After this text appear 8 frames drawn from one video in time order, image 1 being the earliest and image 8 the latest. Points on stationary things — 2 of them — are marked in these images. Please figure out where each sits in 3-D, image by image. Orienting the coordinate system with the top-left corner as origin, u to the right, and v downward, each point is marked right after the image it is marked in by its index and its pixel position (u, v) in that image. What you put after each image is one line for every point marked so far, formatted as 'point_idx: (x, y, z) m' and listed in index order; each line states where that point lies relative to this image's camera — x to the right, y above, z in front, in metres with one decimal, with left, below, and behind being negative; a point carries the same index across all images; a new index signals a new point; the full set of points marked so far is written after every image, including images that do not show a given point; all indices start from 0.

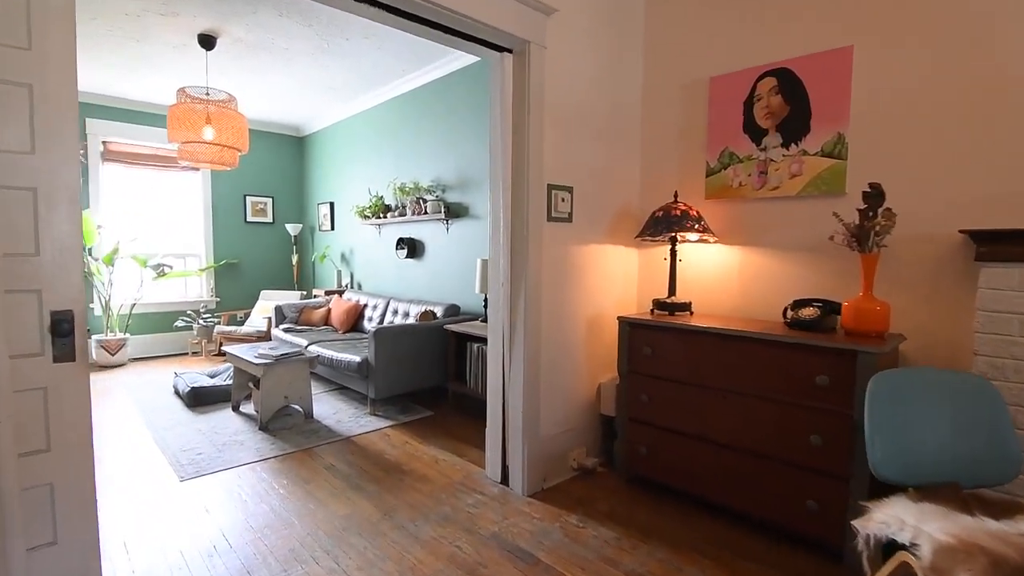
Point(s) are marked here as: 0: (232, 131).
0: (-2.2, +1.2, +3.9) m
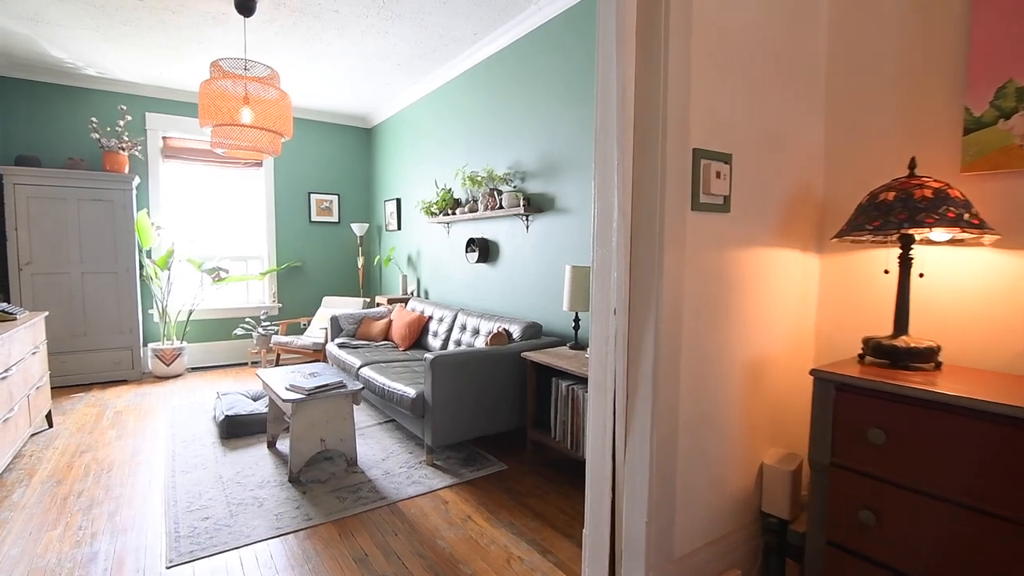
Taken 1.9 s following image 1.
0: (-1.5, +1.1, +3.3) m
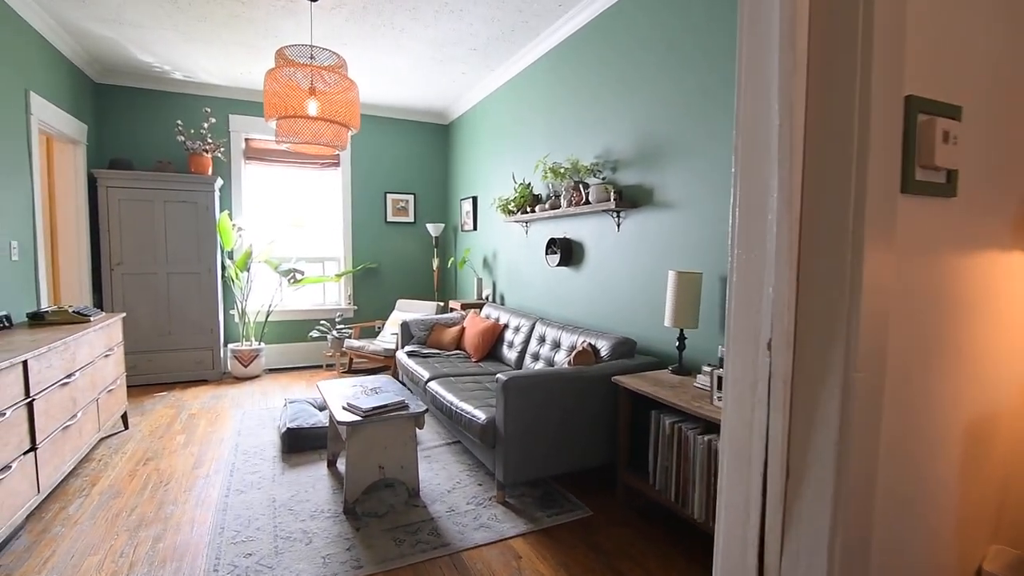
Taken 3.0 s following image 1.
0: (-1.0, +1.1, +3.0) m
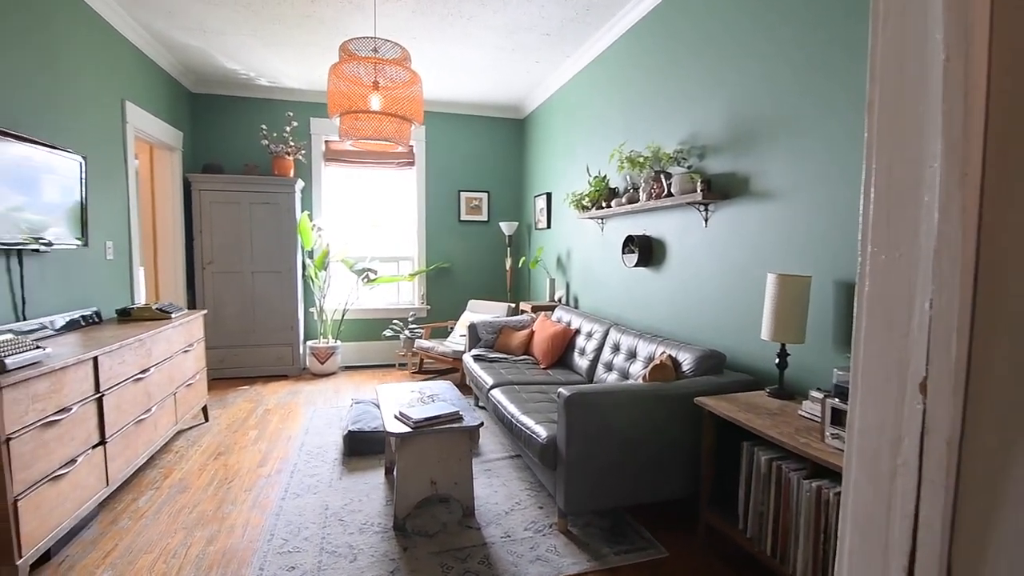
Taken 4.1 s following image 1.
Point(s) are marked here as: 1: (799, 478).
0: (-0.6, +1.1, +2.9) m
1: (+0.9, -0.6, +1.6) m
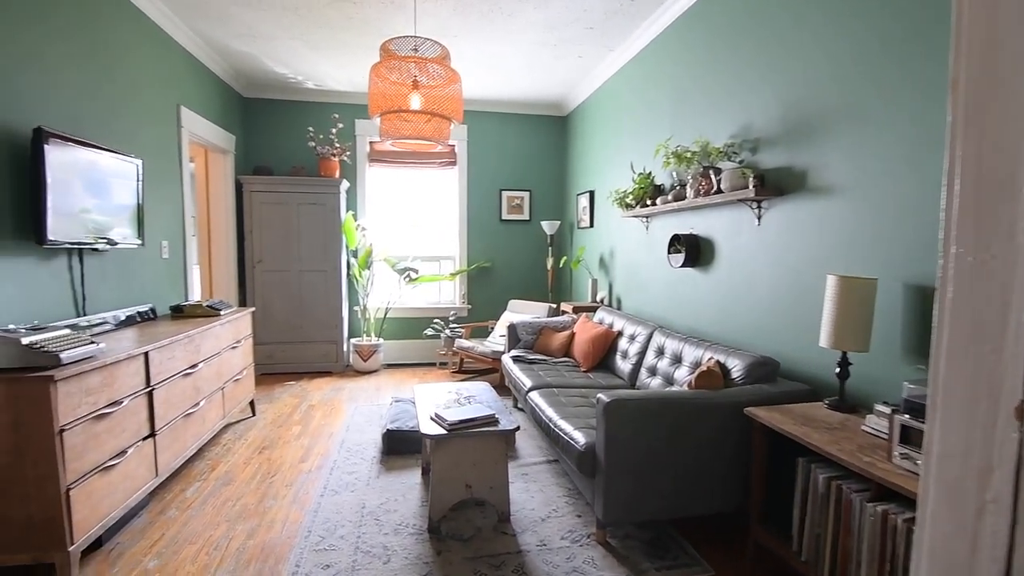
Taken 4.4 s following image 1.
0: (-0.4, +1.1, +2.9) m
1: (+1.0, -0.6, +1.5) m
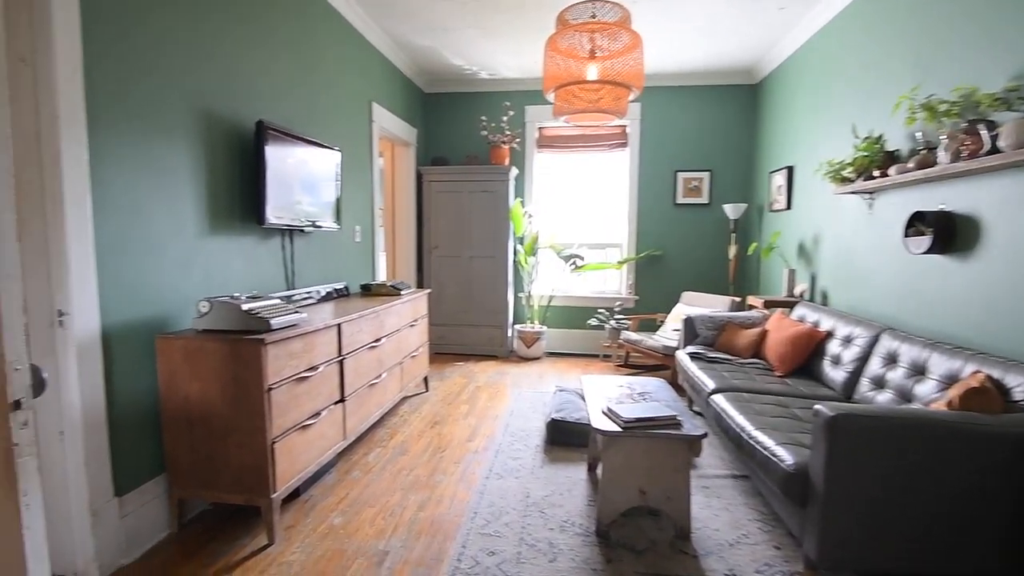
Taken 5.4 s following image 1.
0: (+0.6, +1.2, +2.7) m
1: (+1.5, -0.6, +0.9) m
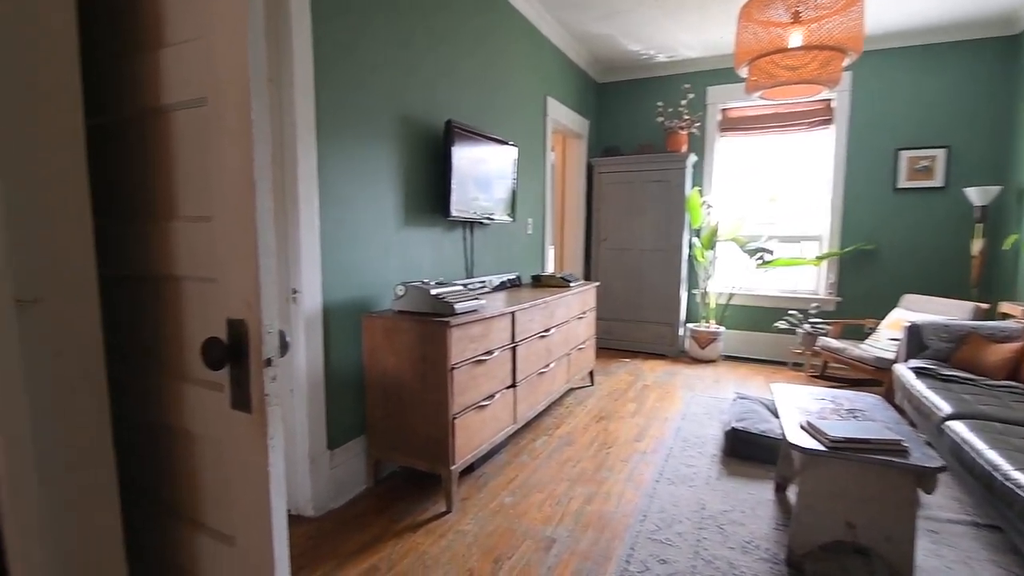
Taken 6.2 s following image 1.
0: (+1.5, +1.2, +2.3) m
1: (+1.7, -0.6, +0.4) m
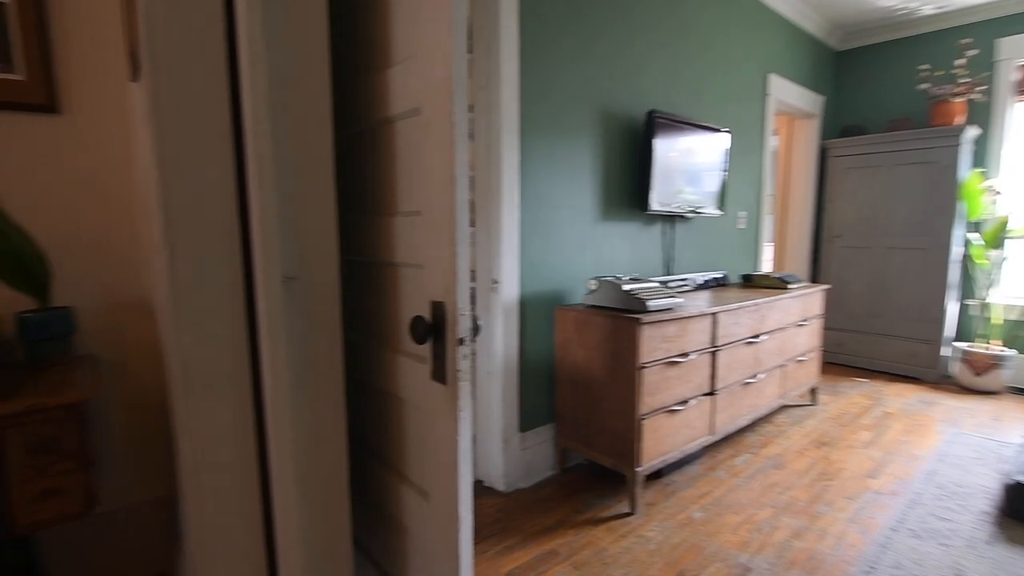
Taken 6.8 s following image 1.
0: (+2.2, +1.1, +1.5) m
1: (+1.6, -0.7, -0.3) m
